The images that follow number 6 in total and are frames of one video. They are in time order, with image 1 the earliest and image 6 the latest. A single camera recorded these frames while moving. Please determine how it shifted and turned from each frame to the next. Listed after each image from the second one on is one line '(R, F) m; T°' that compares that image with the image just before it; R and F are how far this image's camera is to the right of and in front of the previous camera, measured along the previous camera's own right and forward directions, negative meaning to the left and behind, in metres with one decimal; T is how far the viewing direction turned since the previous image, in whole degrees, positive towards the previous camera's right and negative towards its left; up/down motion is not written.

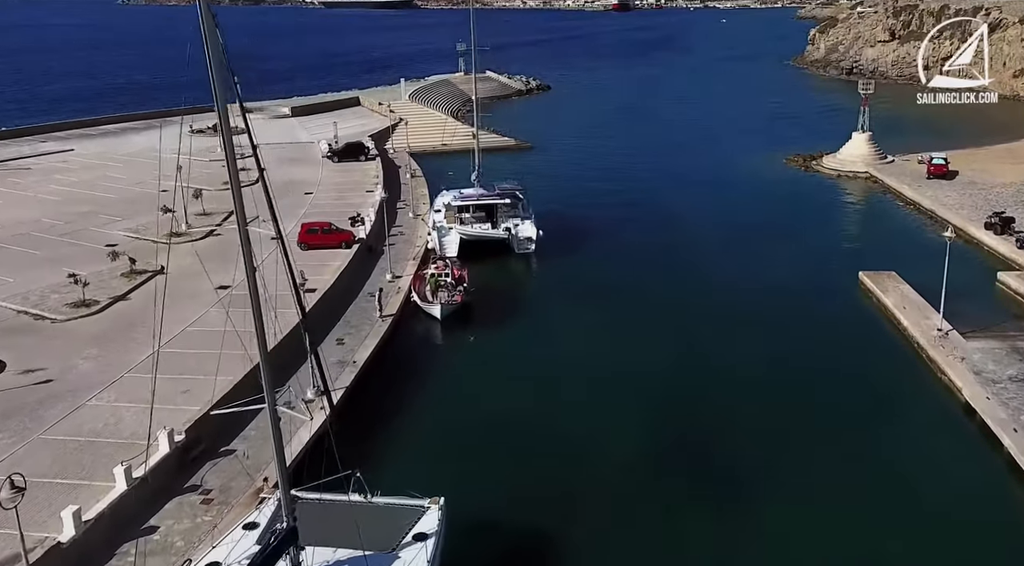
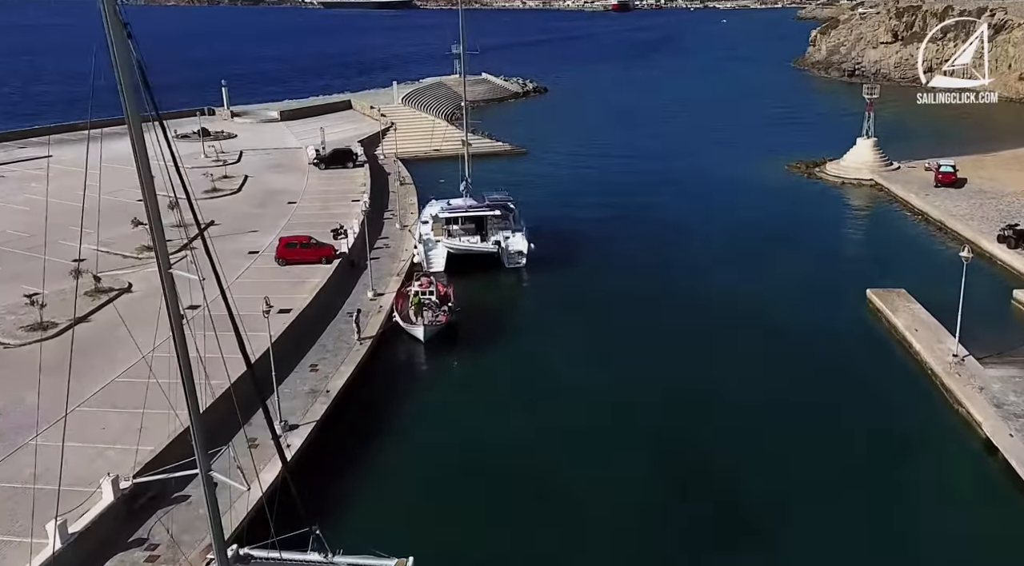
(+0.5, +2.2) m; 0°
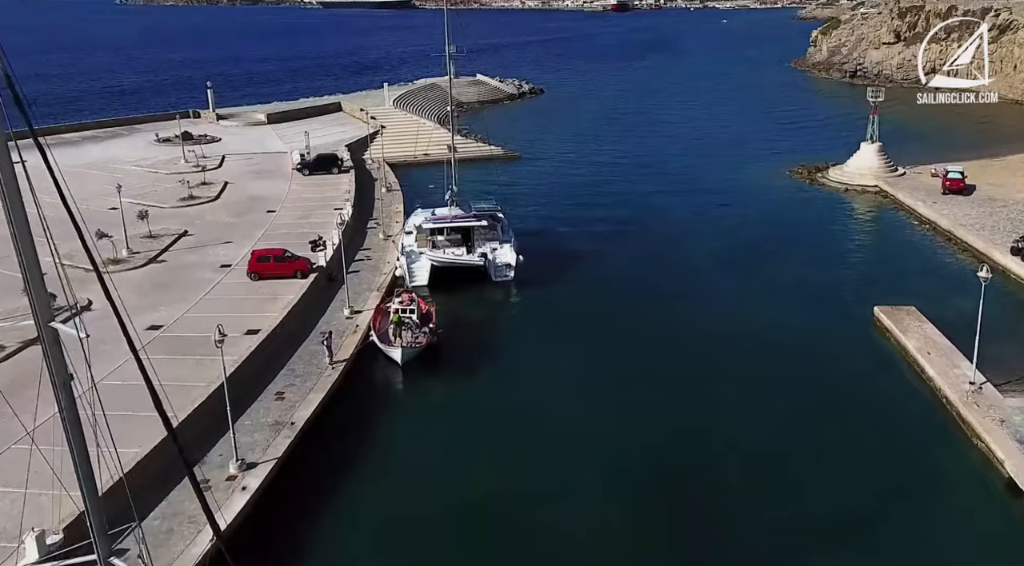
(+0.5, +2.3) m; 0°
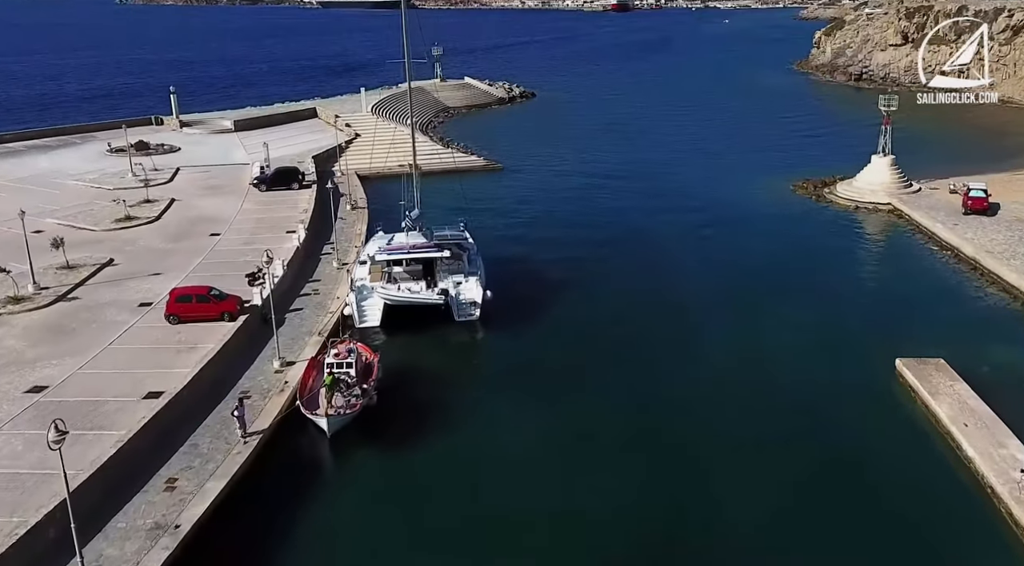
(+1.4, +5.4) m; 0°
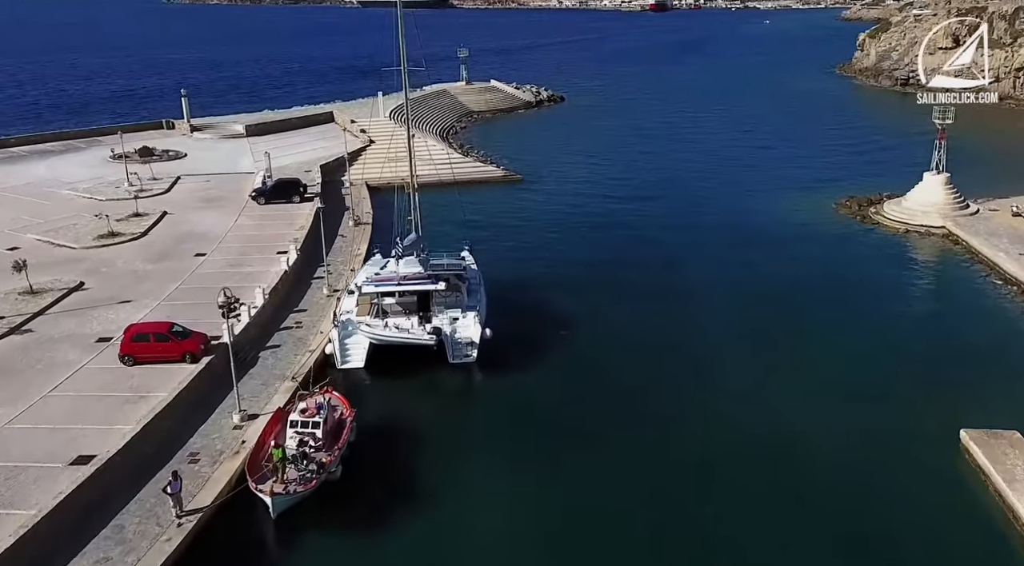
(+1.1, +4.2) m; -2°
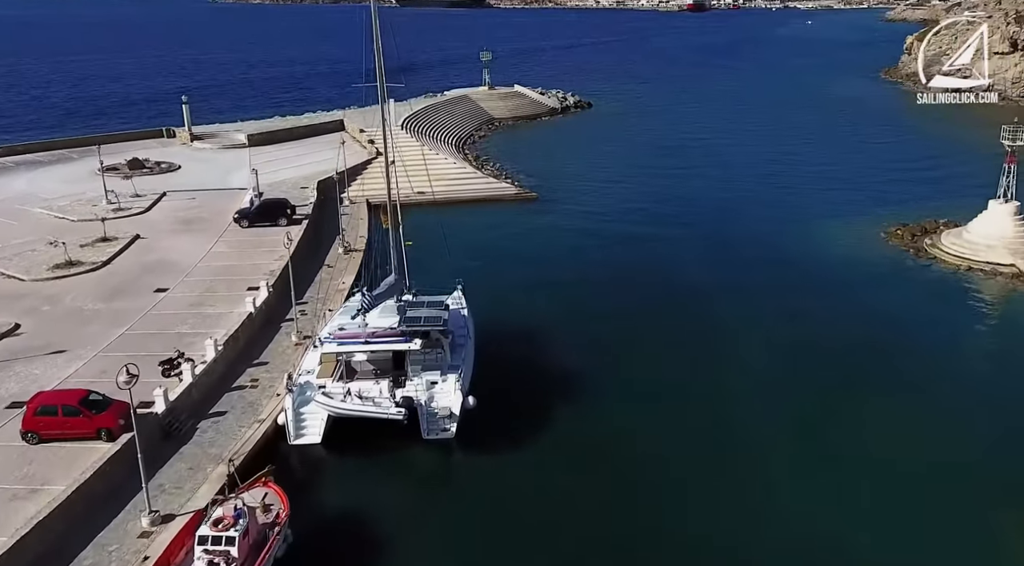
(+1.4, +5.4) m; -2°
